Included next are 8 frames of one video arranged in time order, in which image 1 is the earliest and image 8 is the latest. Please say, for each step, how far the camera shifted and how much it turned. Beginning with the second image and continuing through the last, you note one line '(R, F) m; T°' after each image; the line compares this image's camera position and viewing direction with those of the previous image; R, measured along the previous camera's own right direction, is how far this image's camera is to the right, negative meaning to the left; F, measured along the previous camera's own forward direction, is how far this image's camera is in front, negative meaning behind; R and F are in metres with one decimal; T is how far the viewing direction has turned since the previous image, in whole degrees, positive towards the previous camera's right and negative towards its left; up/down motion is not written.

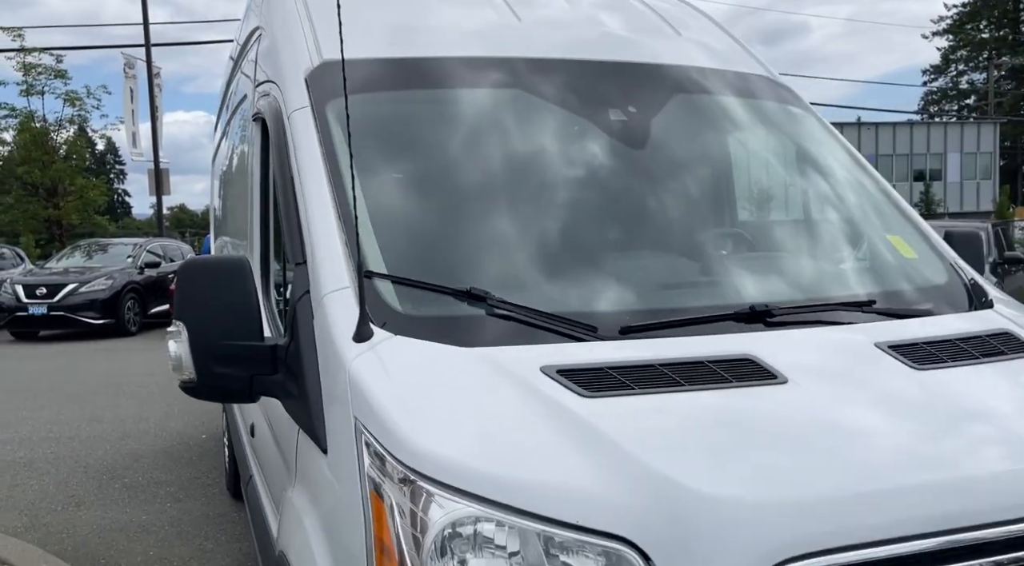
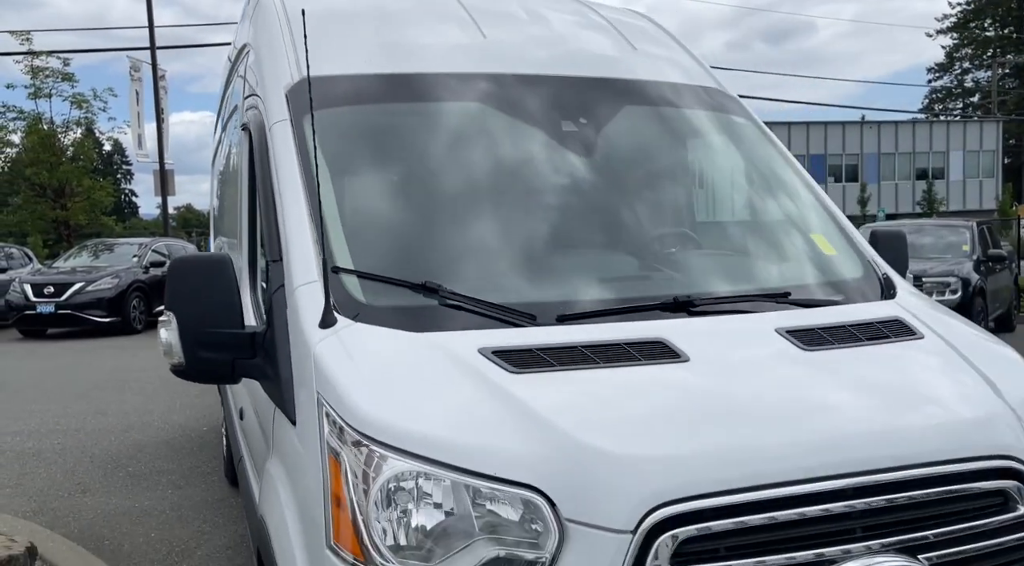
(+0.2, -0.2) m; 0°
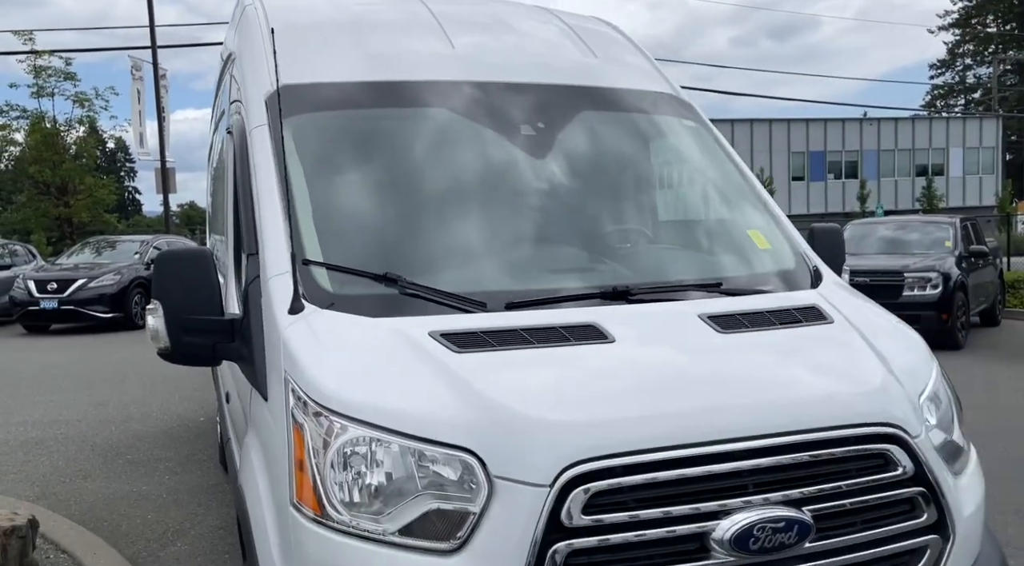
(+0.2, -0.2) m; 0°
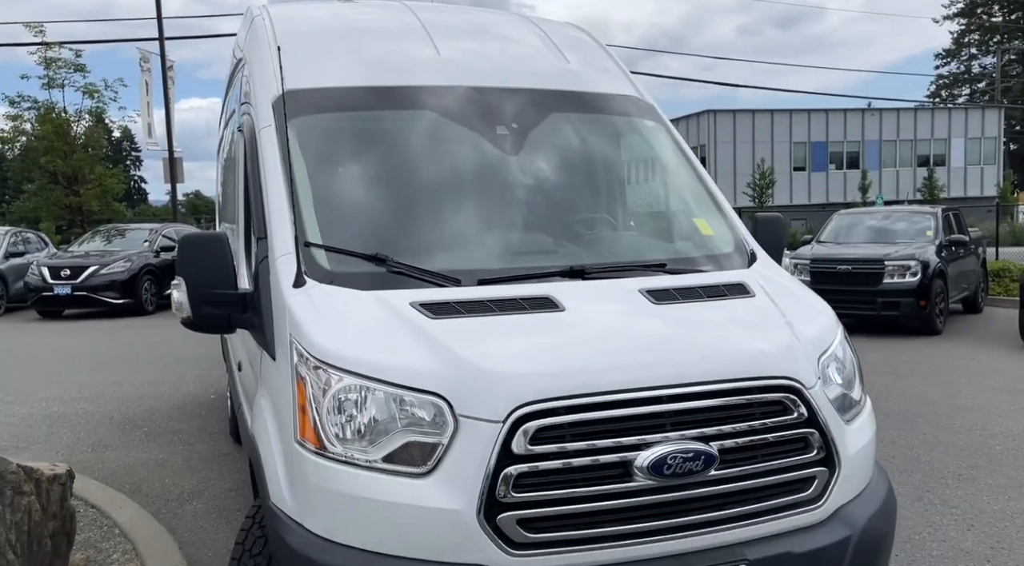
(+0.1, -0.4) m; 0°
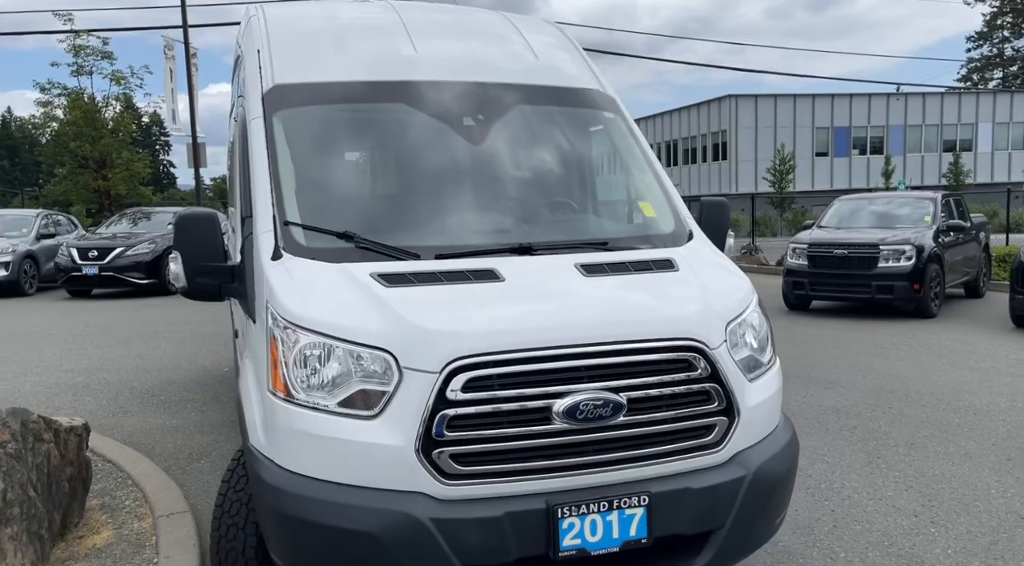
(+0.3, -0.3) m; -2°
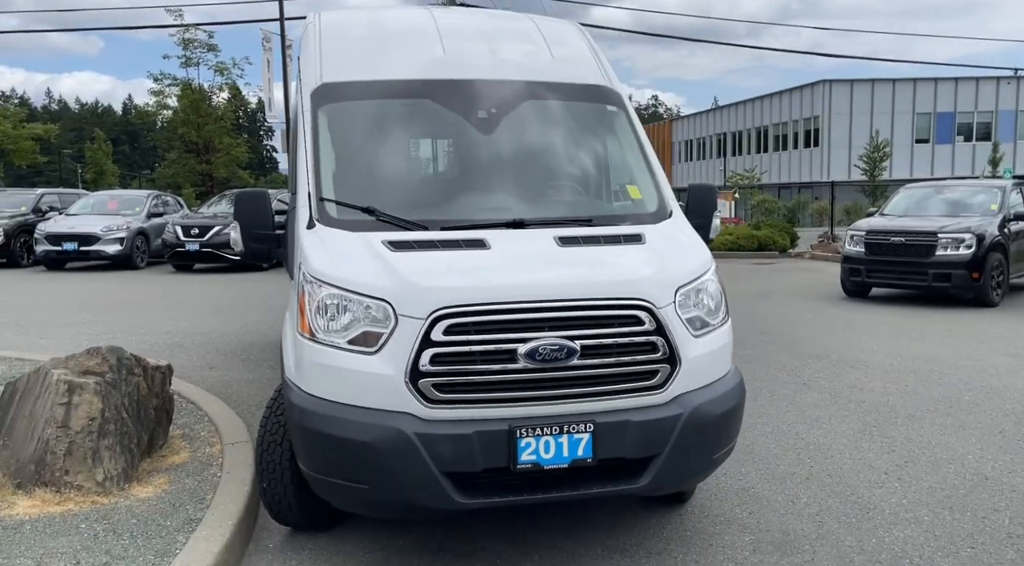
(+0.5, -0.5) m; -7°
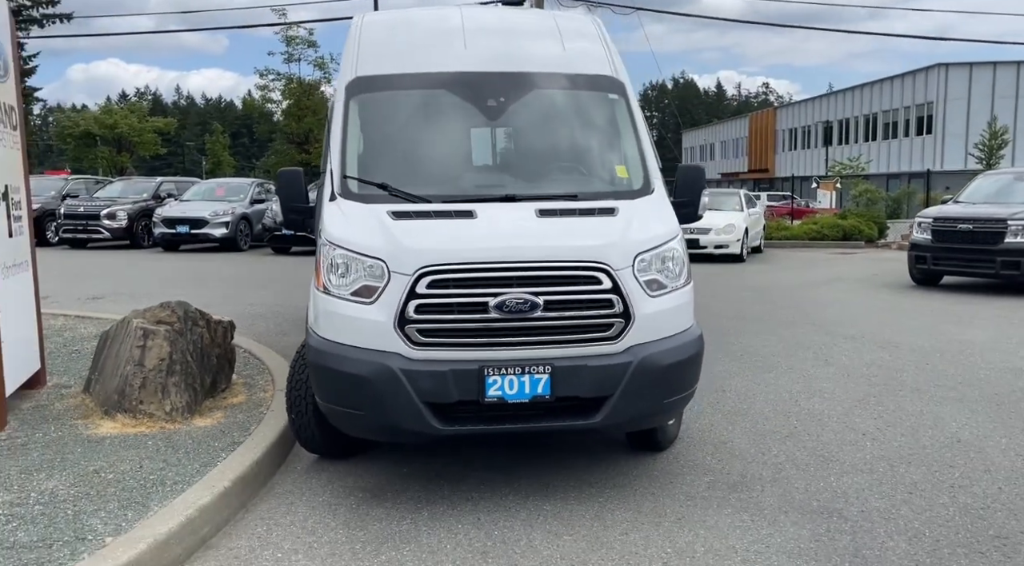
(+0.6, -0.5) m; -8°
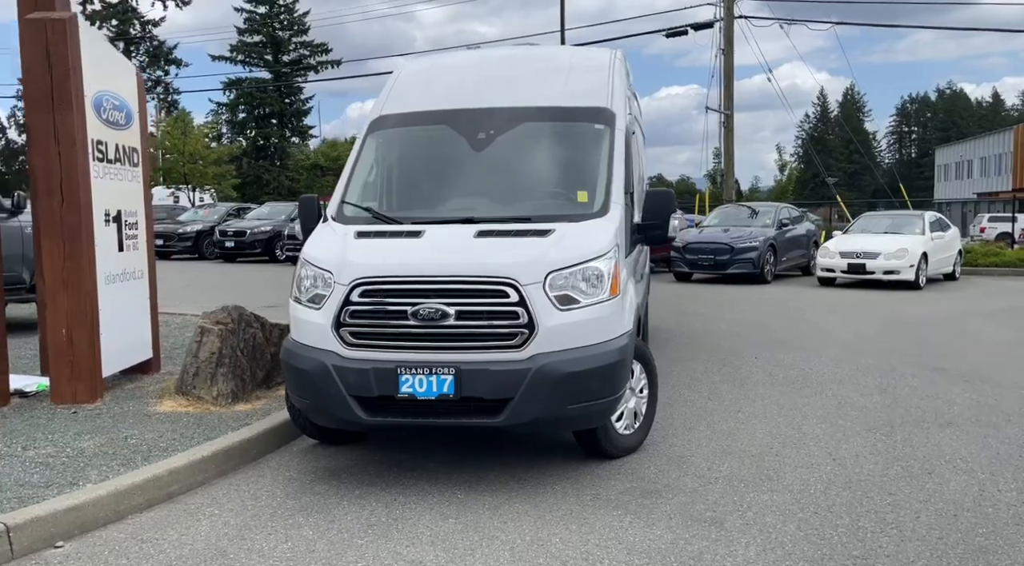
(+1.5, -0.1) m; -17°
